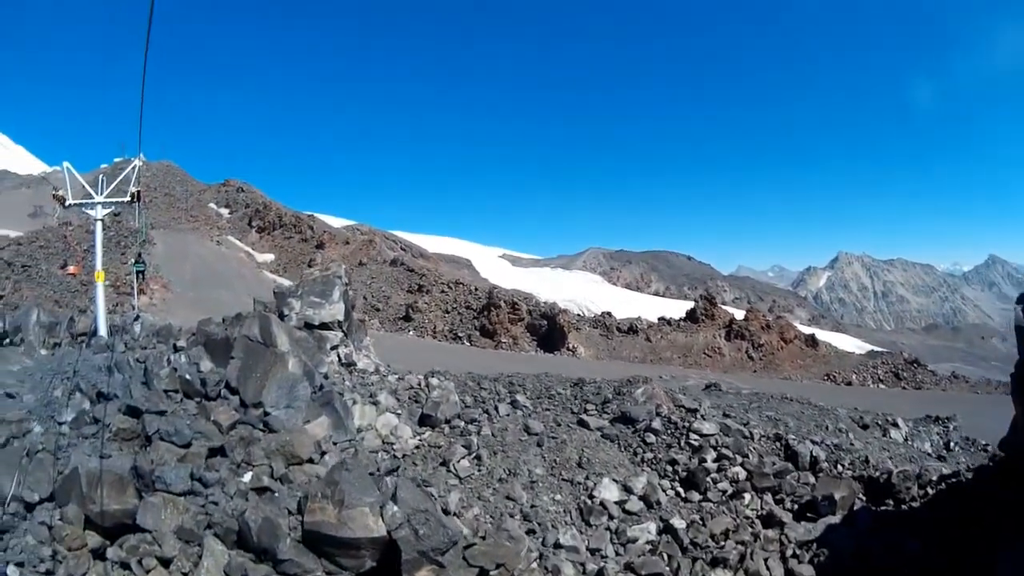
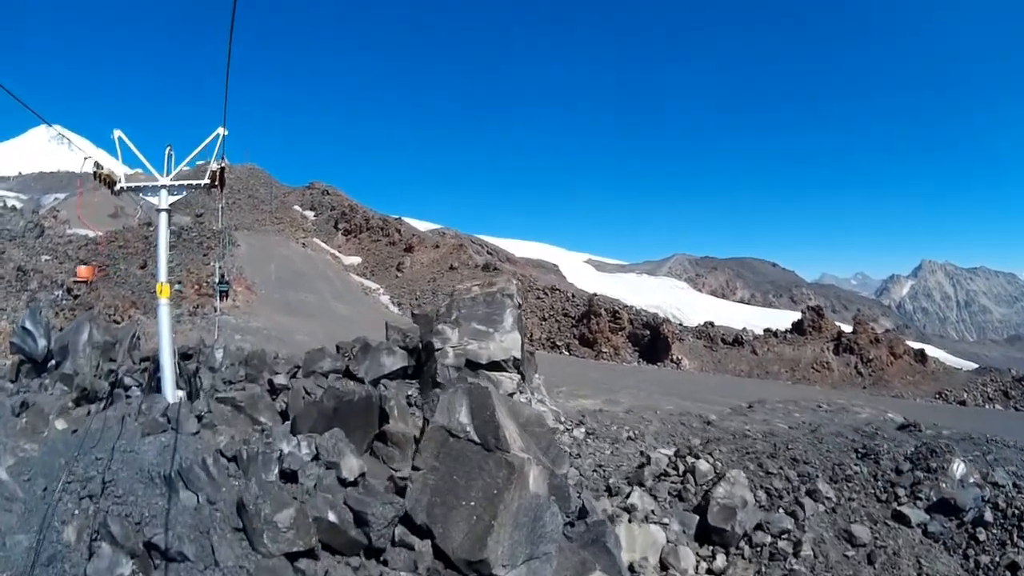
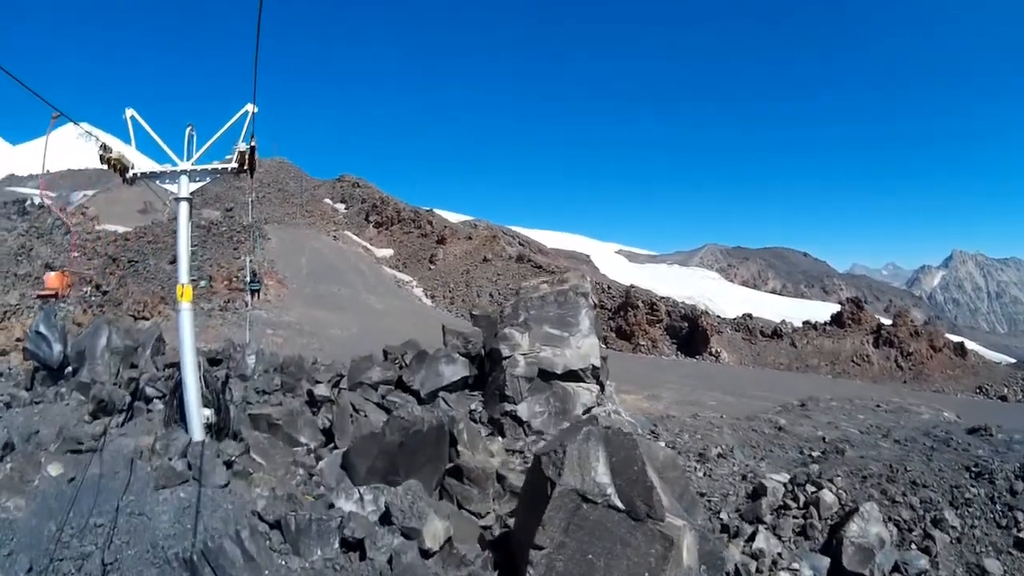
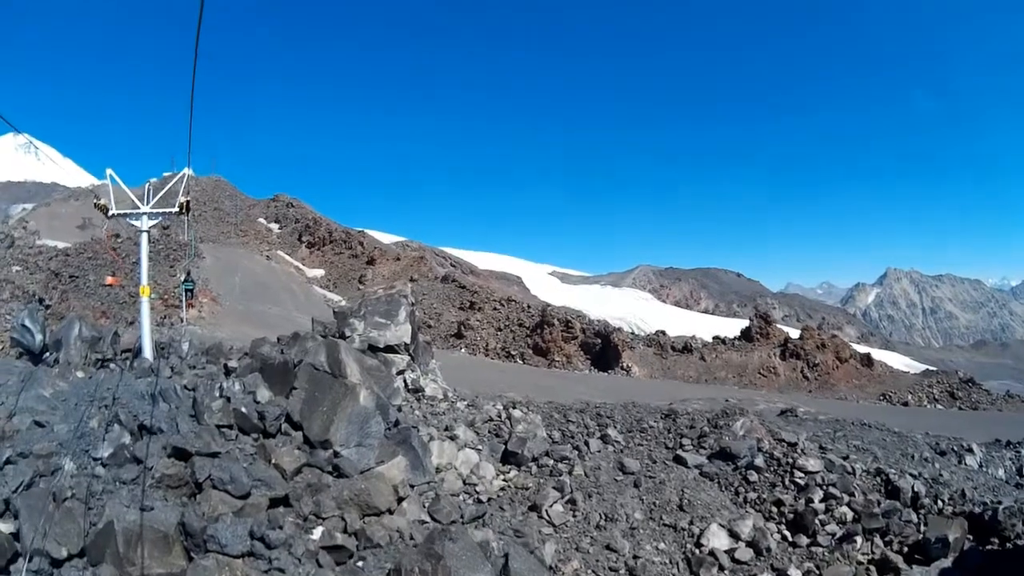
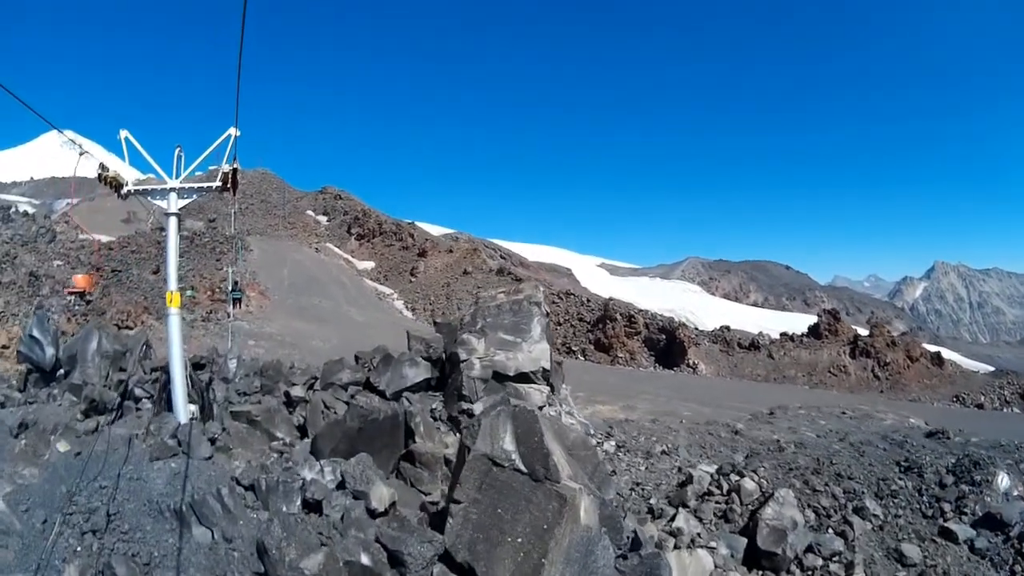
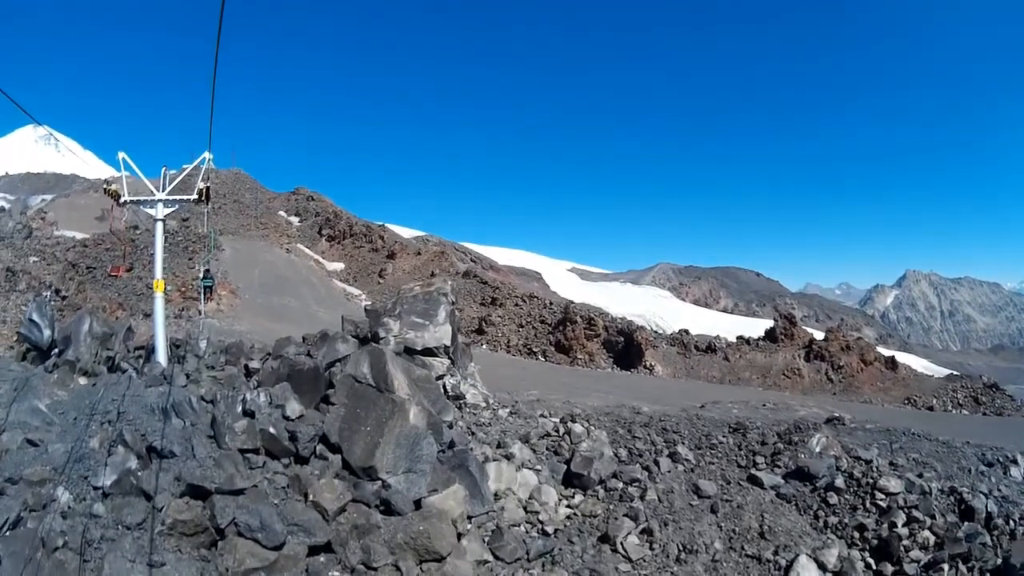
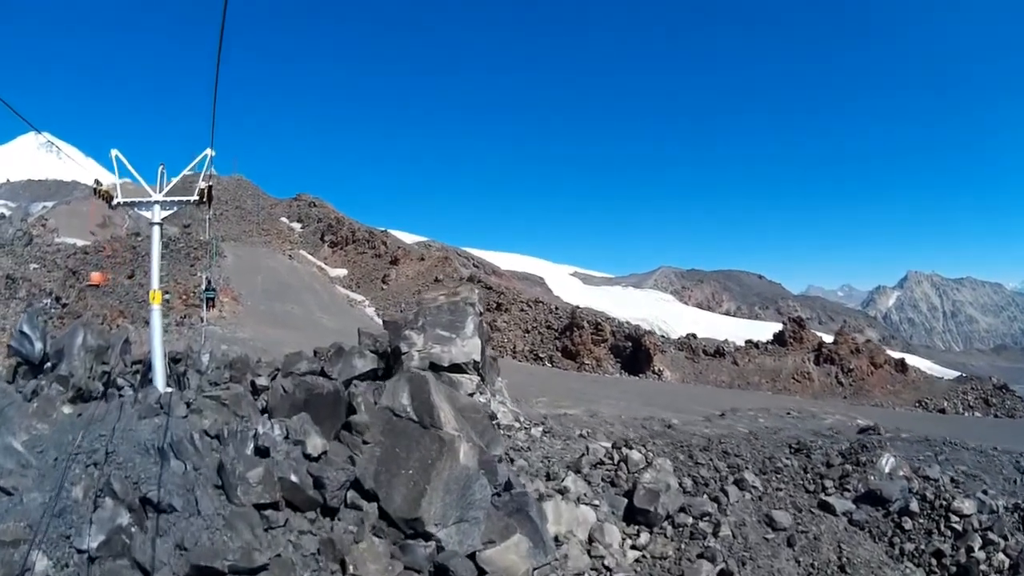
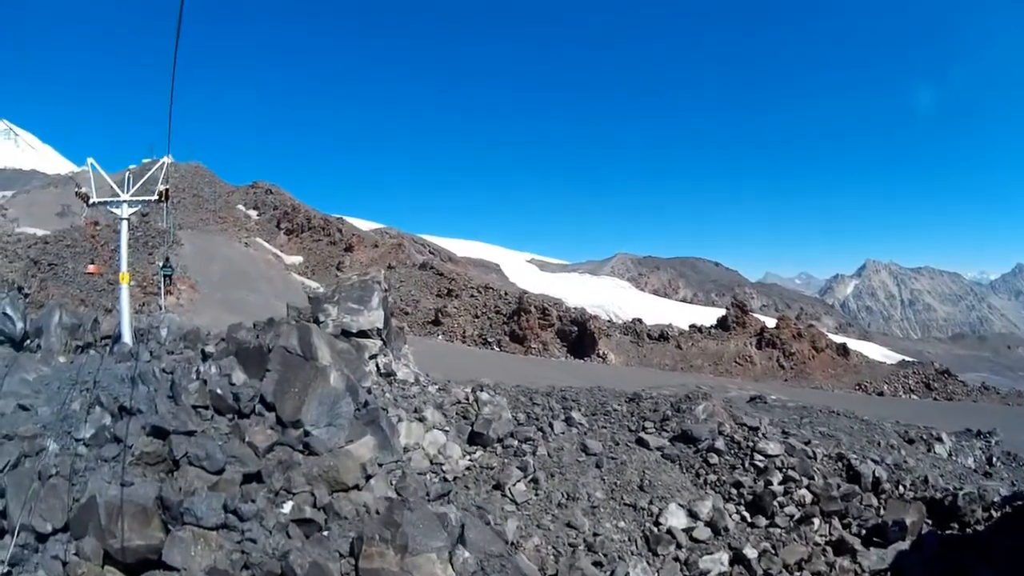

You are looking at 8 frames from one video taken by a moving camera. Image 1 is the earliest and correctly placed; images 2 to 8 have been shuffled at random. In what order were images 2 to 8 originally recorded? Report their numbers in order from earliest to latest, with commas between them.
8, 4, 6, 7, 2, 5, 3
